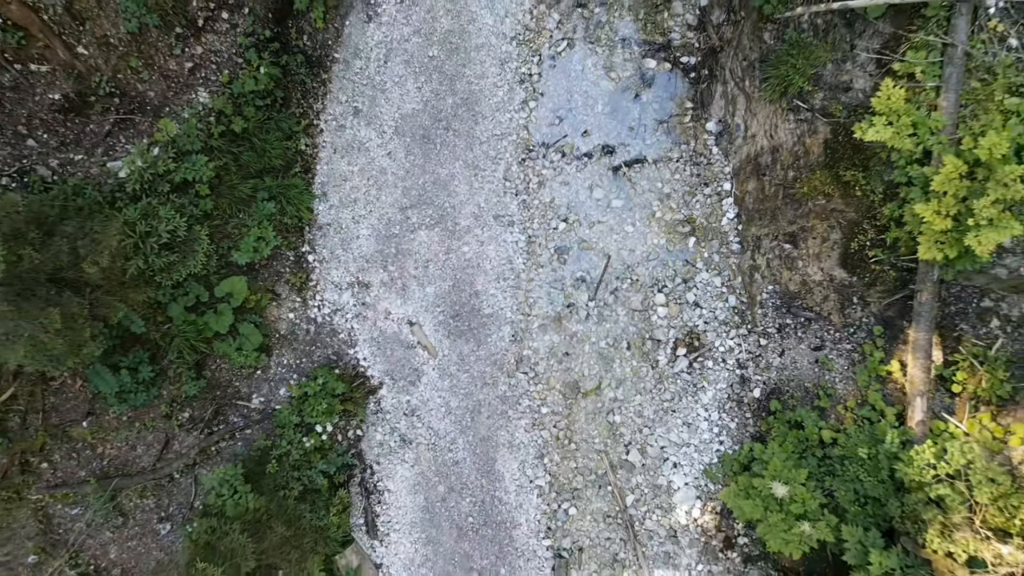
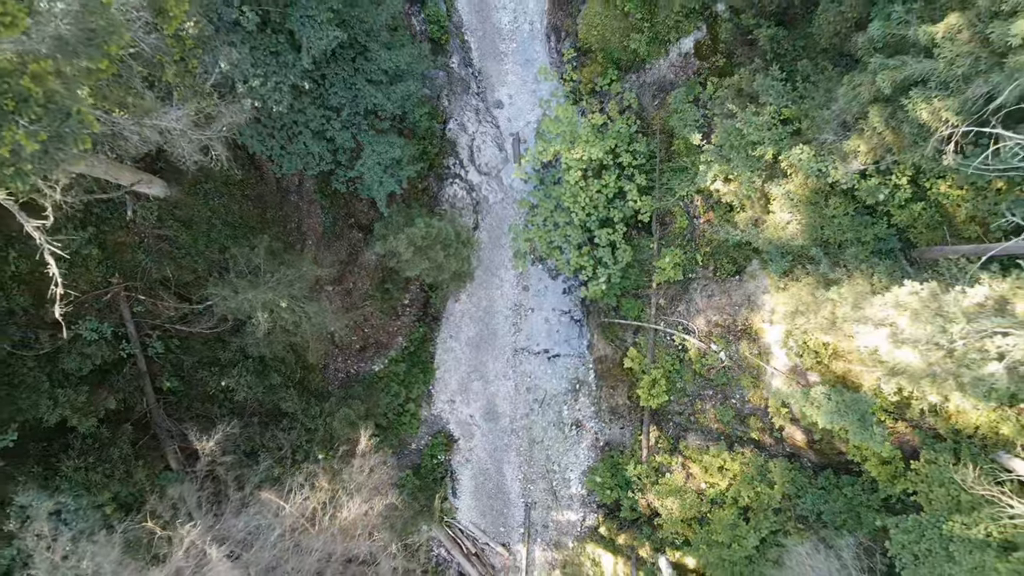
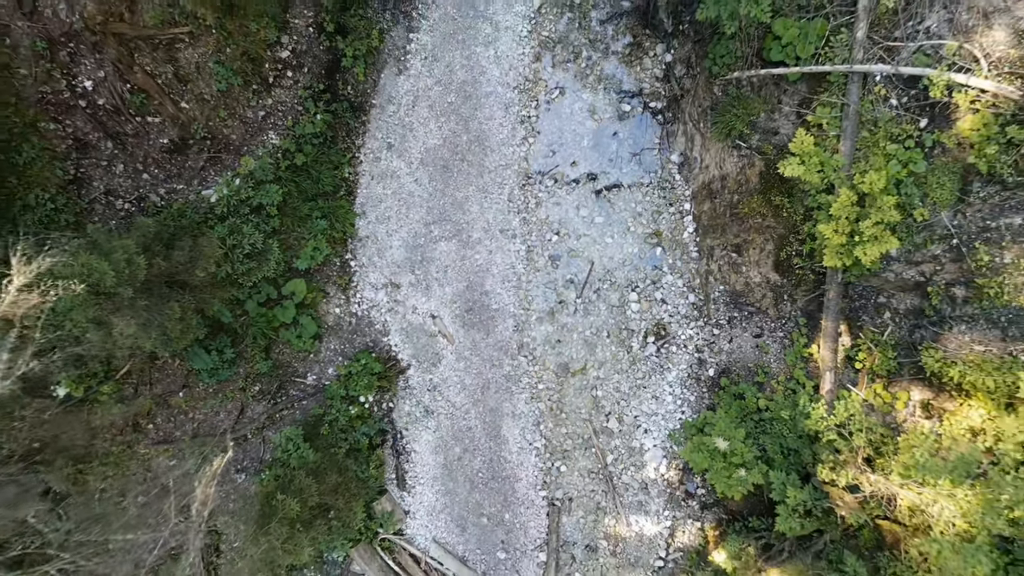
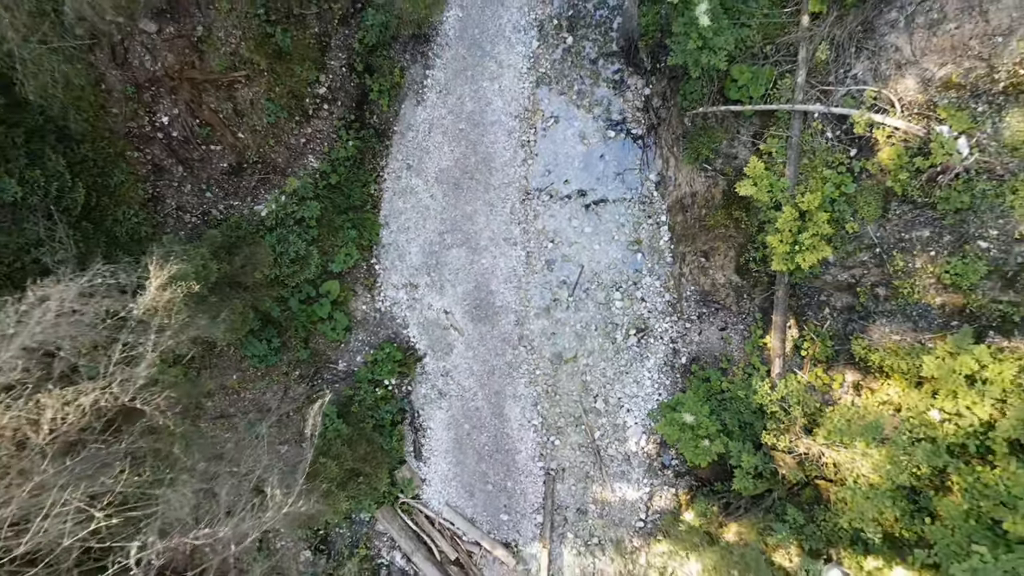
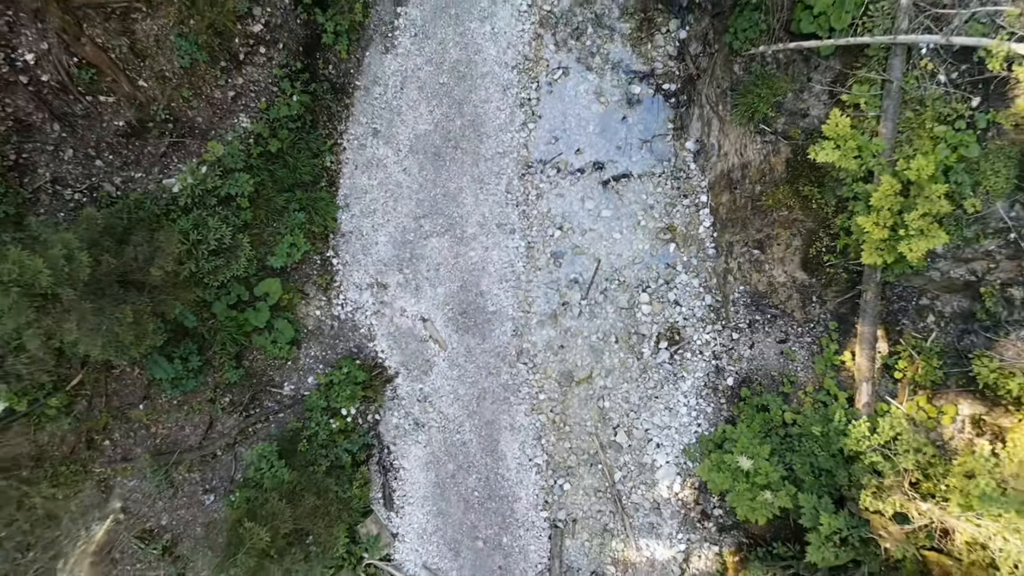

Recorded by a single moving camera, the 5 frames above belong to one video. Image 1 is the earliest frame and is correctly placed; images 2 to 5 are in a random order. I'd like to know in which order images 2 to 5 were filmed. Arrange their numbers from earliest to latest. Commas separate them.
5, 3, 4, 2
